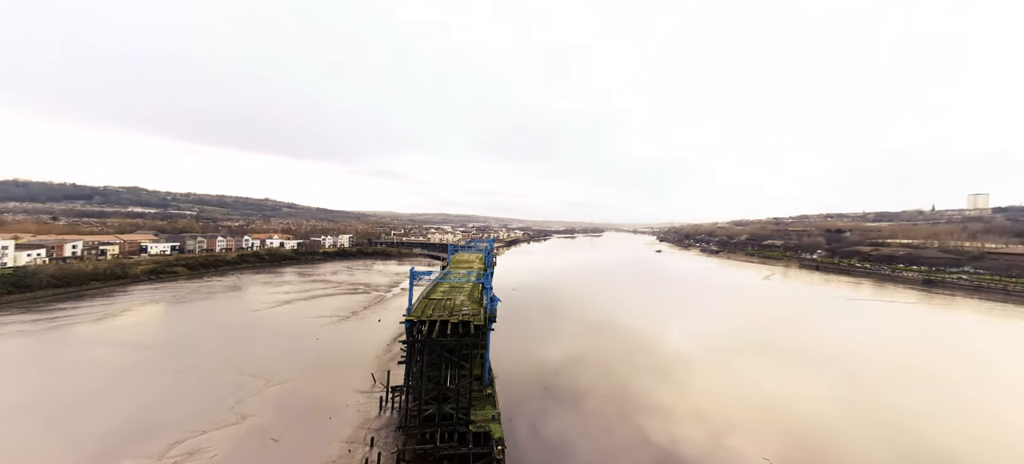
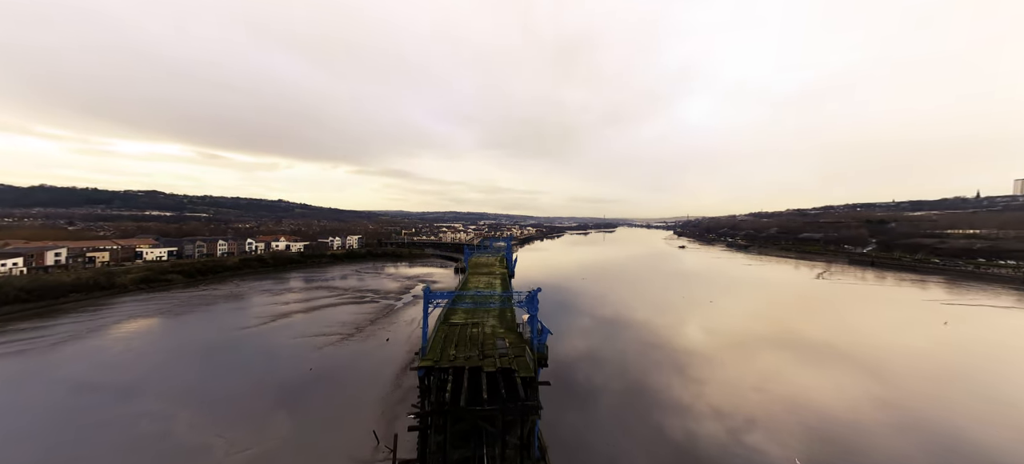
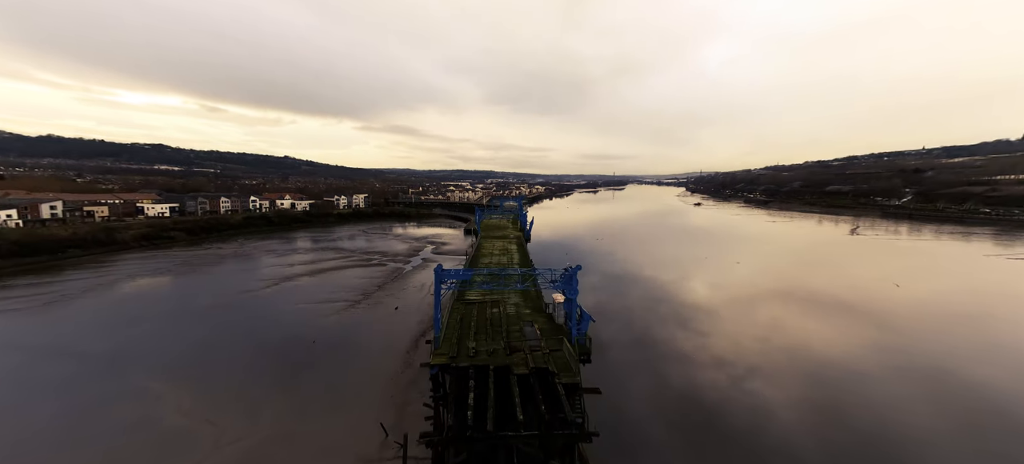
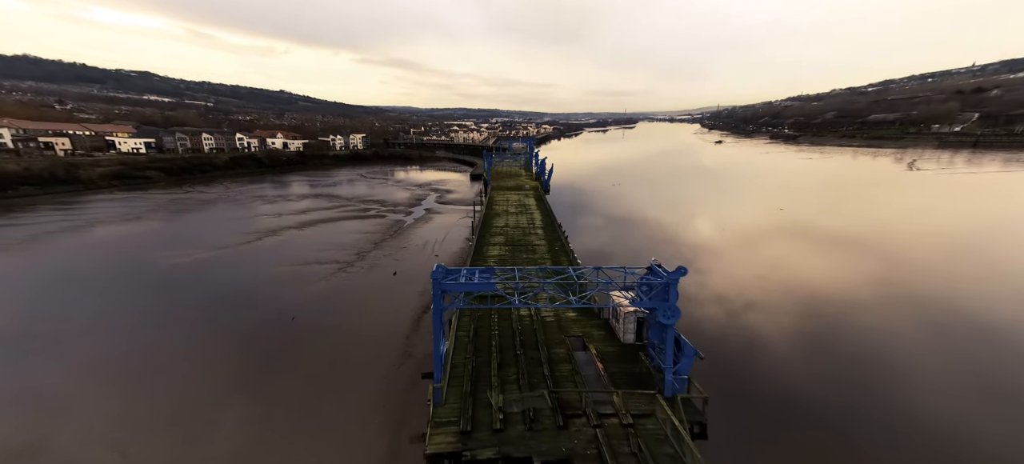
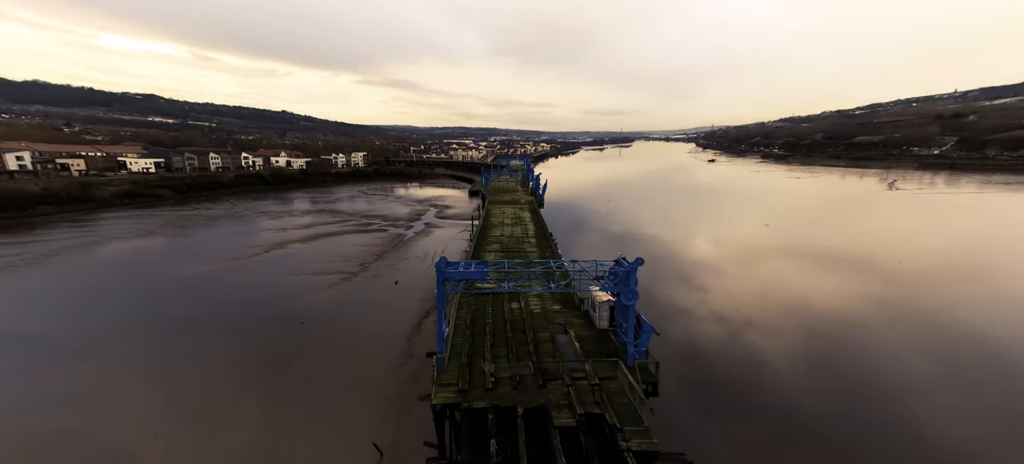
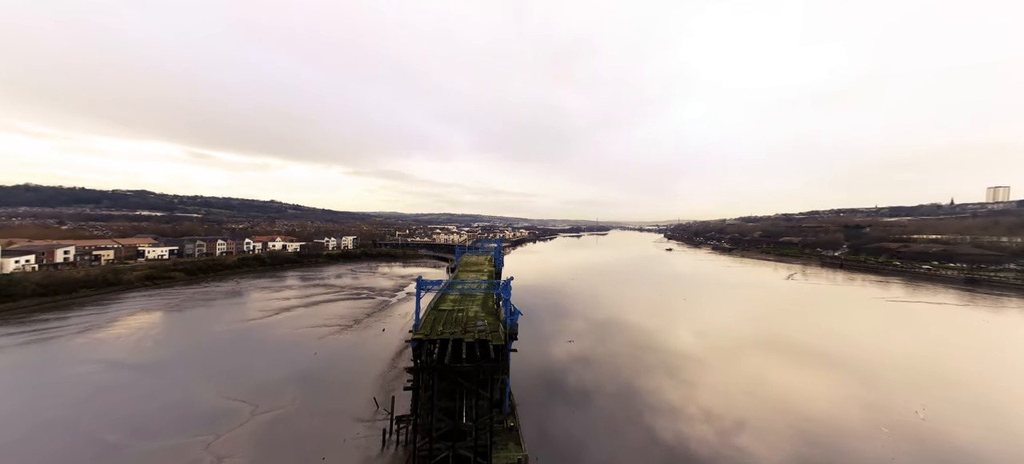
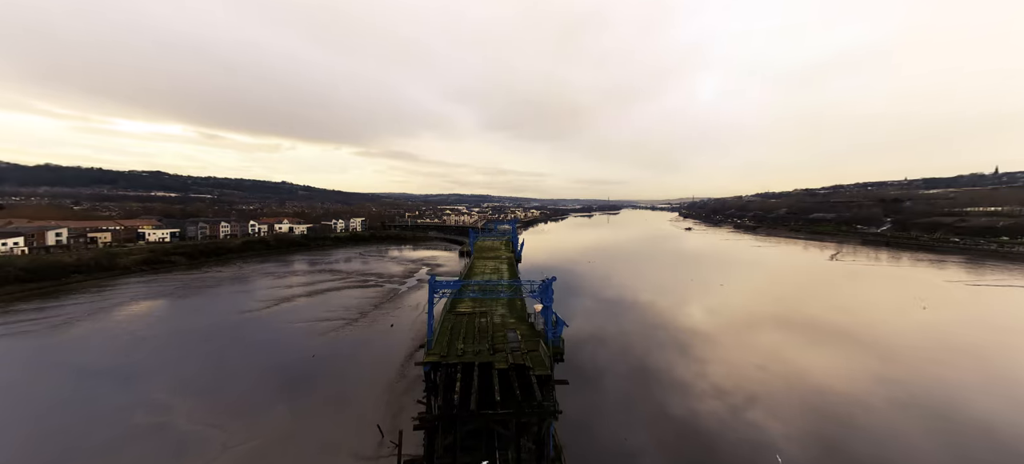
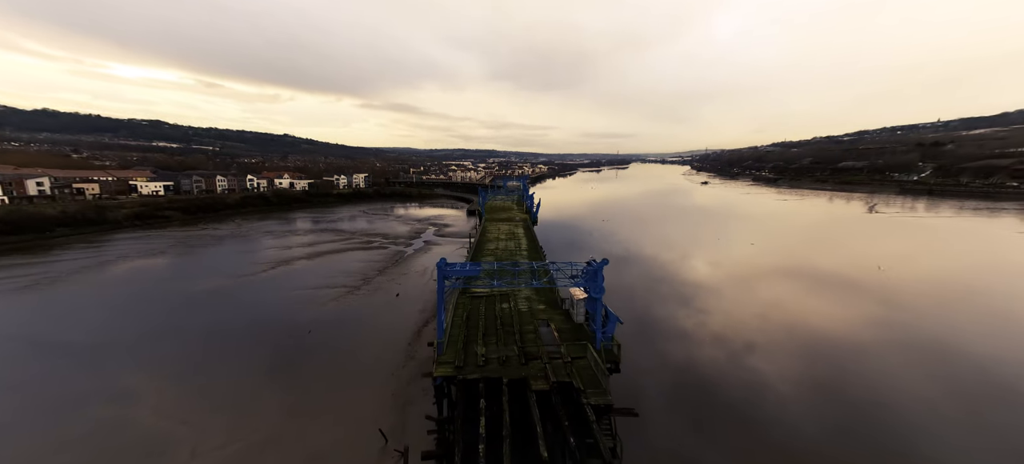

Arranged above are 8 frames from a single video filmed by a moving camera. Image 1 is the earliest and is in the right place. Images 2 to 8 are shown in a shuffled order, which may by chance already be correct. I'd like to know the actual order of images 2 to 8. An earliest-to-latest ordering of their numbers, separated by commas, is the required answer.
6, 2, 7, 3, 8, 5, 4
